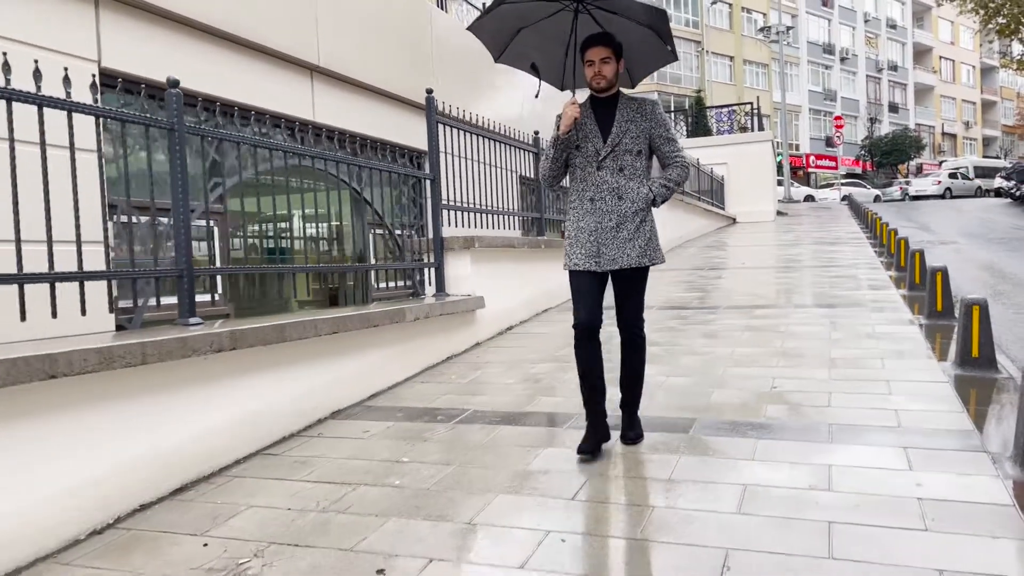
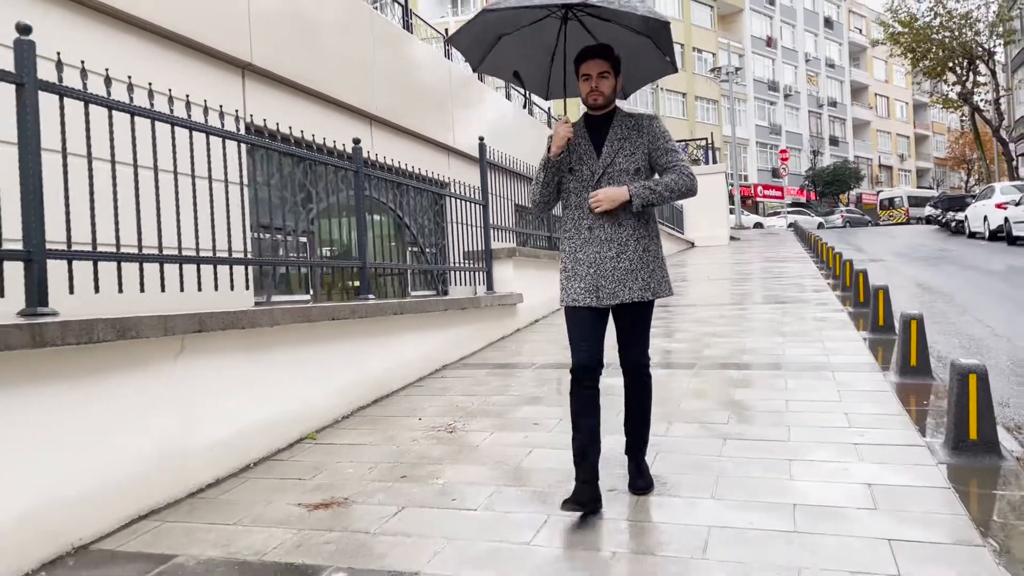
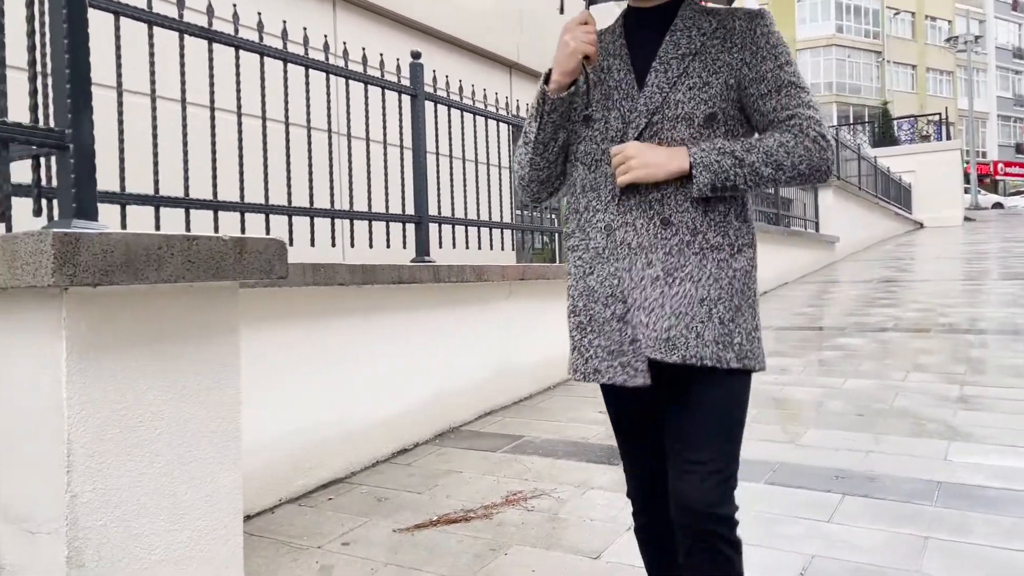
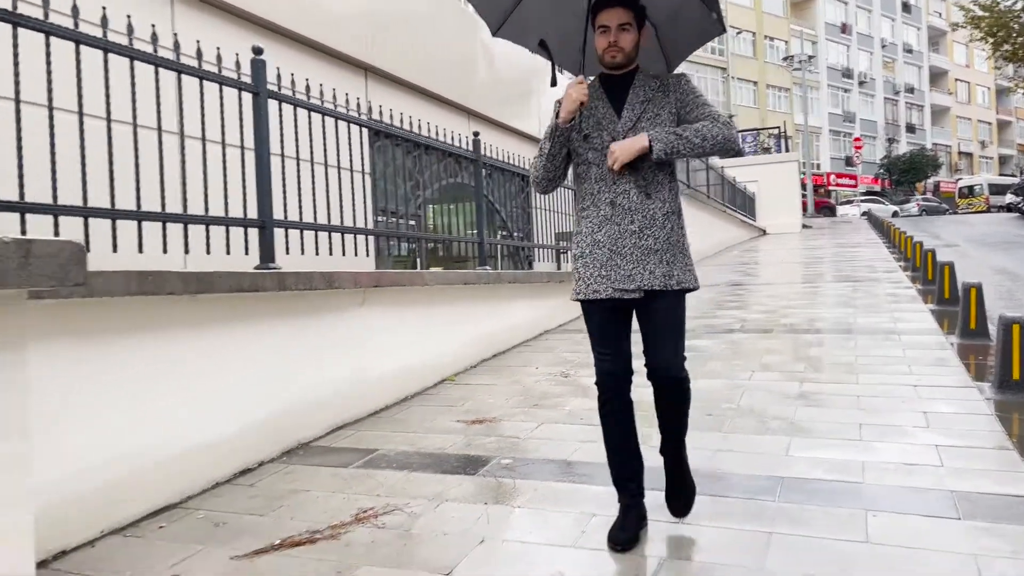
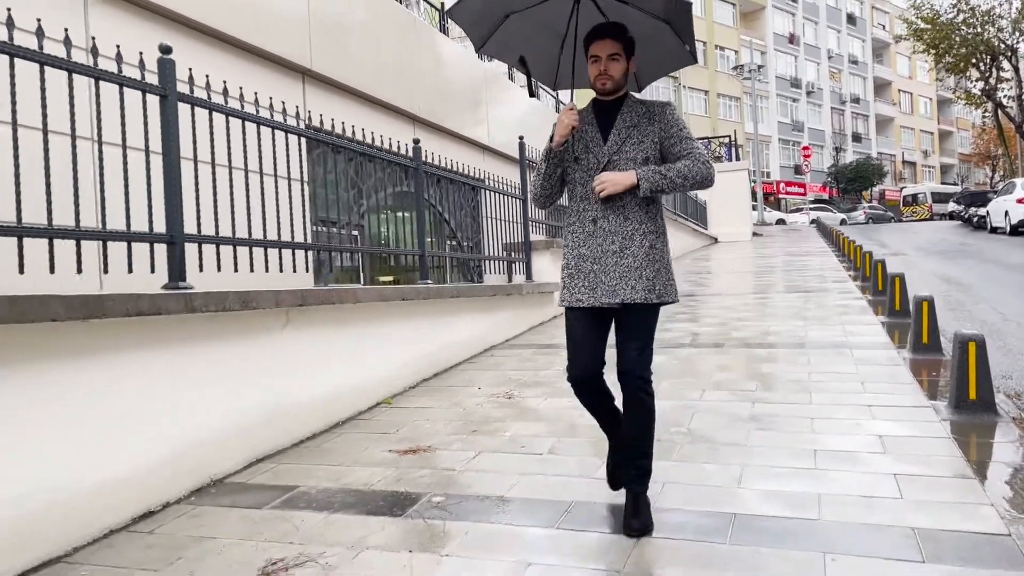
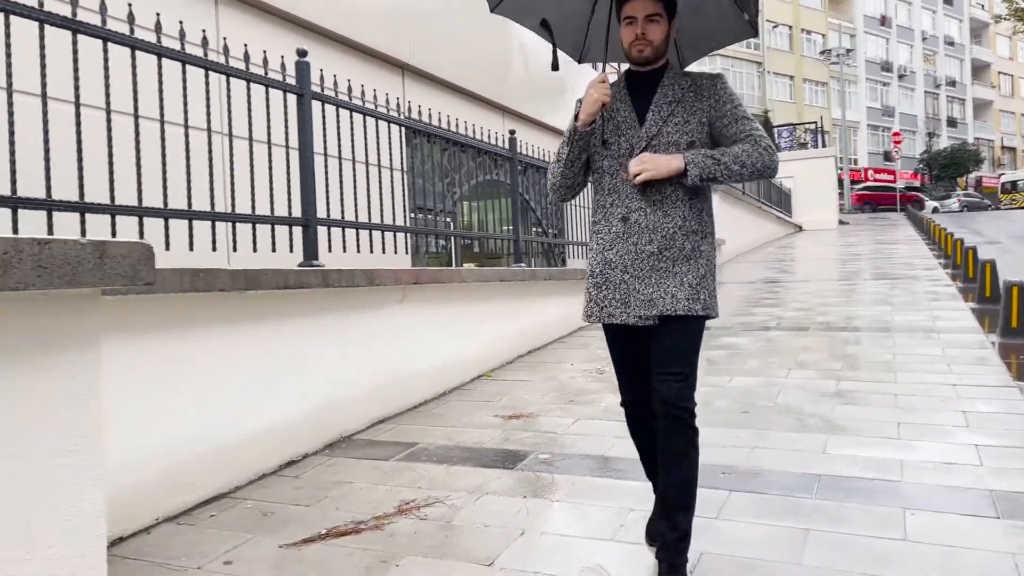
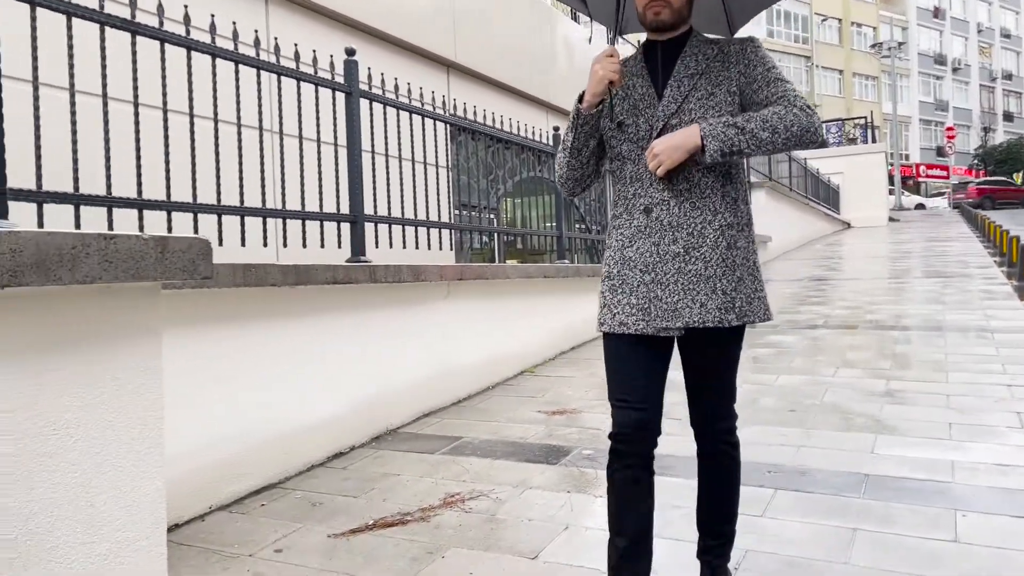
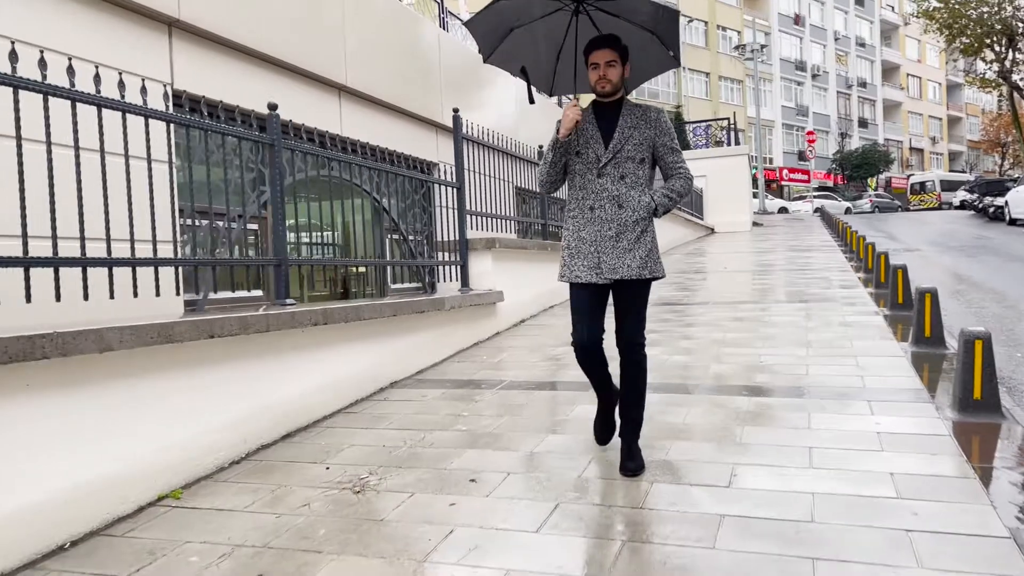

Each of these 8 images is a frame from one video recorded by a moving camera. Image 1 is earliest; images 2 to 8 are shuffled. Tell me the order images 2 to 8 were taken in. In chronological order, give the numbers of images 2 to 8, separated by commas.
8, 2, 5, 4, 6, 7, 3
